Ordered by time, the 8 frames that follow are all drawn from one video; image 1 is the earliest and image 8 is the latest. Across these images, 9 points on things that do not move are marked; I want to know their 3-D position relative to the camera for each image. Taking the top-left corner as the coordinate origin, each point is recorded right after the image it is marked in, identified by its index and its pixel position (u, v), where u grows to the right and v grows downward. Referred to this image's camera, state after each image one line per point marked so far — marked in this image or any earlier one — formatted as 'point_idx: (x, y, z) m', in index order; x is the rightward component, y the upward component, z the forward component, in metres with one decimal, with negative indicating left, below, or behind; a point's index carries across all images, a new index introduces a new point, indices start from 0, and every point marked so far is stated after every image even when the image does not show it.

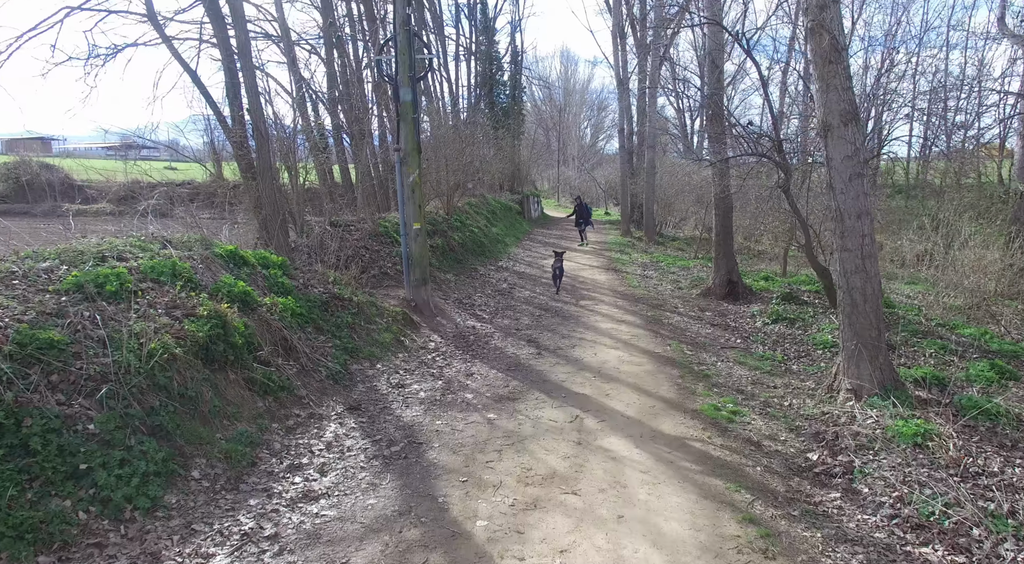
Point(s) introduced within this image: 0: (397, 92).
0: (-1.9, +3.1, +10.1) m
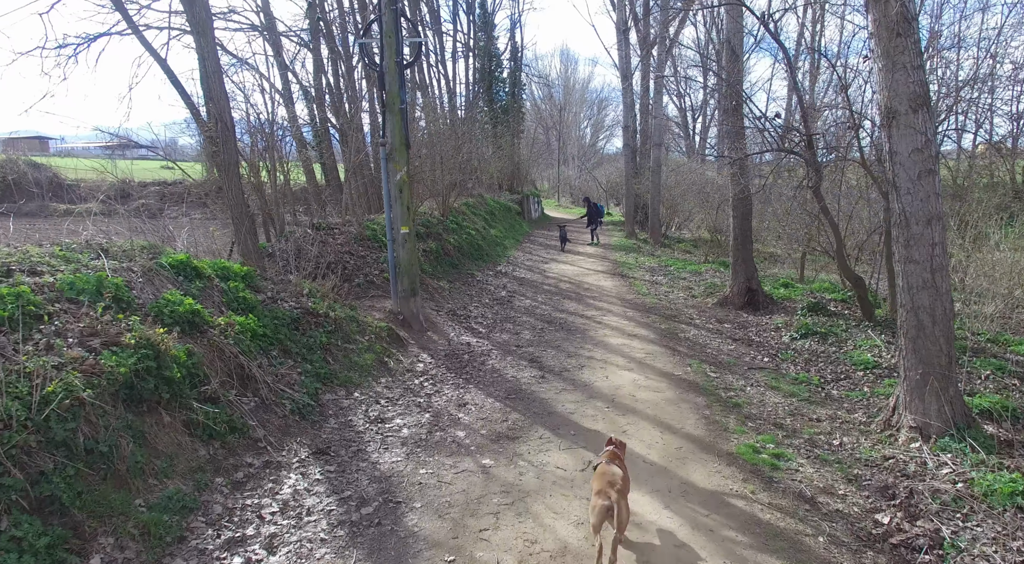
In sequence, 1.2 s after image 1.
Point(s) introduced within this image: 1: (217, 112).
0: (-1.9, +3.0, +9.0) m
1: (-4.1, +2.3, +8.4) m
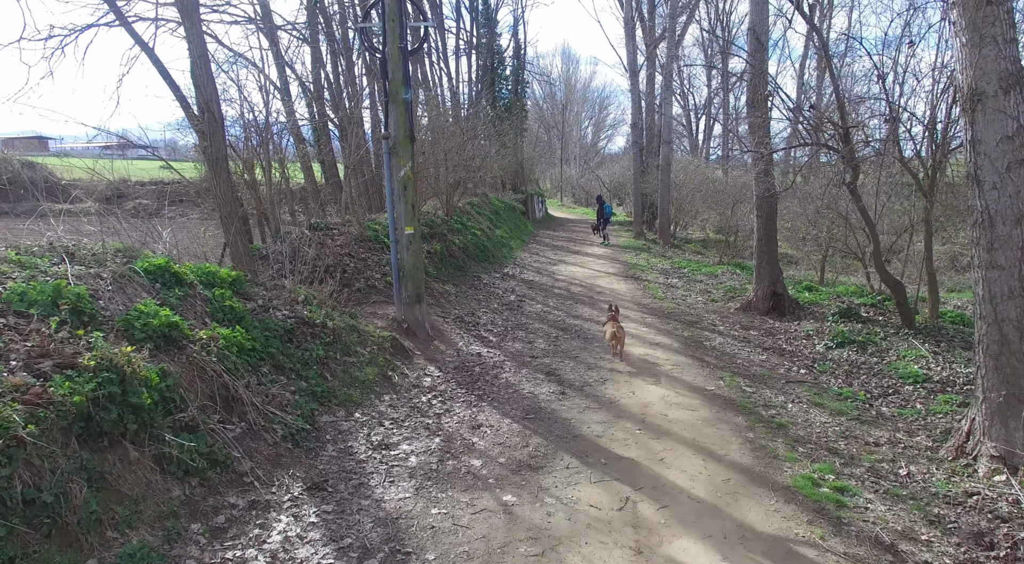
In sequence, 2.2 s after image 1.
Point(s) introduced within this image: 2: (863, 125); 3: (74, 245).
0: (-1.7, +2.9, +8.3) m
1: (-3.9, +2.3, +7.7) m
2: (+5.2, +2.3, +9.1) m
3: (-3.9, +0.3, +5.4) m
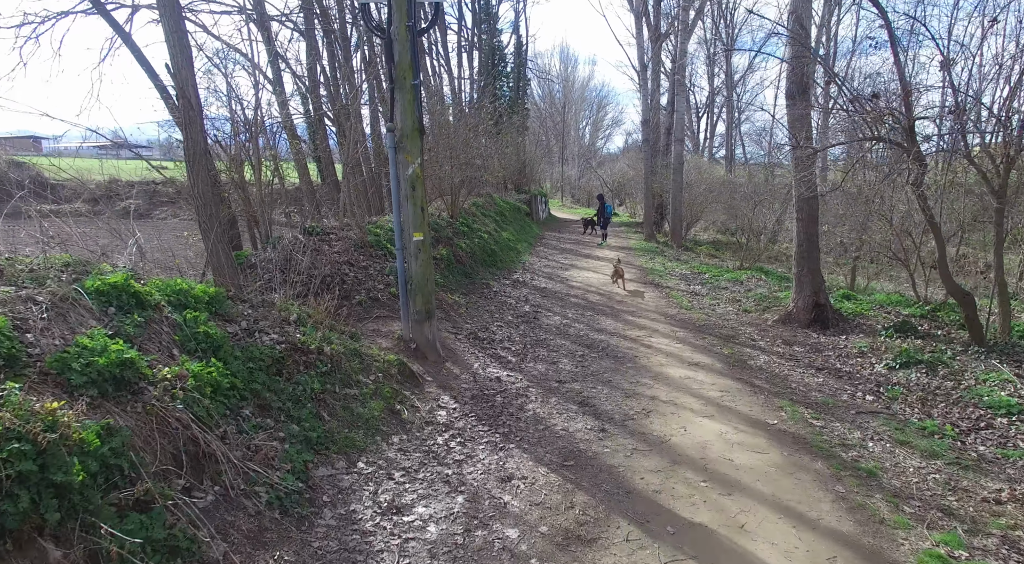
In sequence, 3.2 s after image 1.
0: (-1.4, +2.7, +7.2) m
1: (-3.6, +2.1, +6.7) m
2: (+5.5, +2.2, +8.1) m
3: (-3.6, +0.2, +4.3) m
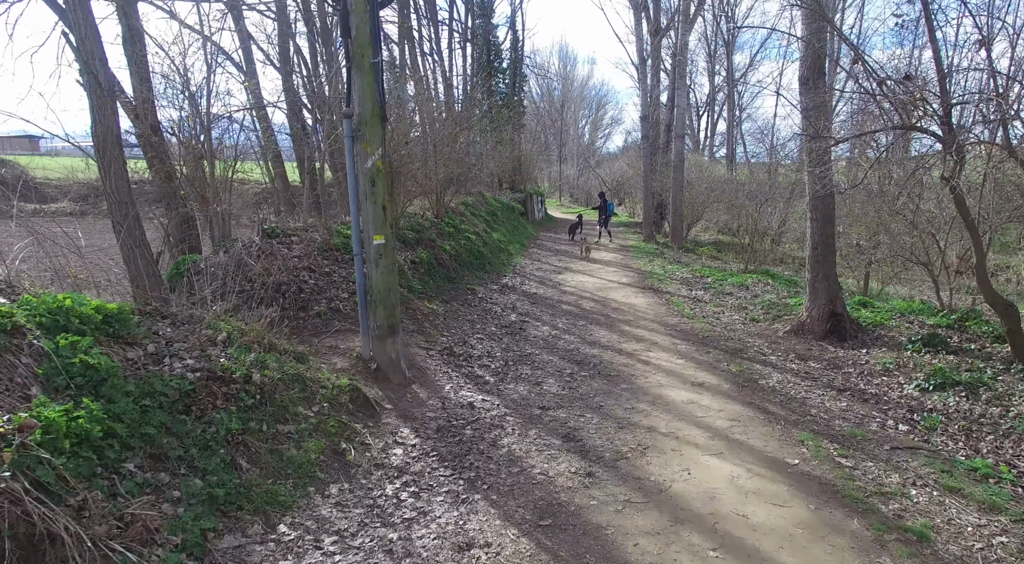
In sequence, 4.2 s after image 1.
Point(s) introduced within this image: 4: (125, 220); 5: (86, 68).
0: (-1.7, +2.6, +6.2) m
1: (-3.8, +2.0, +5.6) m
2: (+5.2, +2.0, +7.1) m
3: (-3.8, +0.1, +3.3) m
4: (-3.6, +0.6, +5.8) m
5: (-3.8, +1.9, +5.7) m
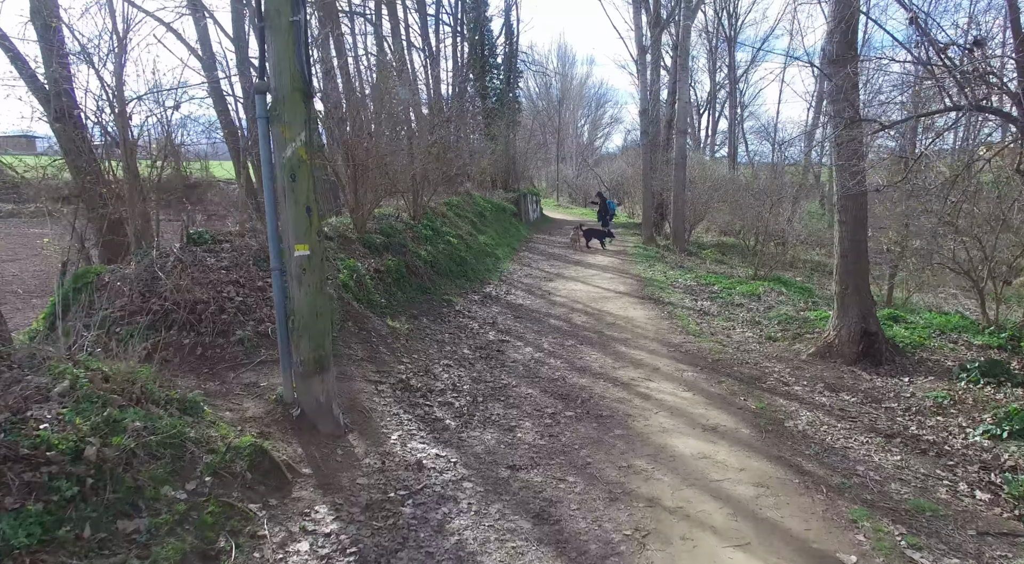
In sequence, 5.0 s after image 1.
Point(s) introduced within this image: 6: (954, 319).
0: (-2.0, +2.5, +4.8) m
1: (-4.2, +1.8, +4.2) m
2: (+4.9, +1.9, +5.7) m
3: (-4.1, -0.1, +1.9) m
4: (-3.9, +0.4, +4.4) m
5: (-4.1, +1.7, +4.3) m
6: (+6.8, -0.5, +9.5) m
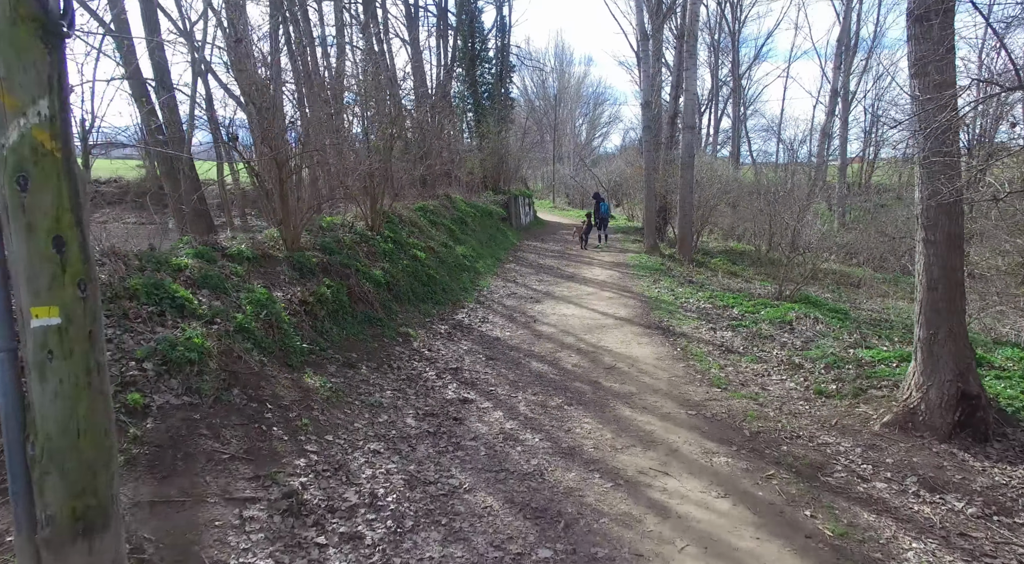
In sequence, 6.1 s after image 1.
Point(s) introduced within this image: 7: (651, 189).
0: (-2.4, +2.0, +2.6) m
1: (-4.5, +1.4, +2.0) m
2: (+4.5, +1.5, +3.4) m
3: (-4.5, -0.5, -0.3) m
4: (-4.2, 0.0, +2.1) m
5: (-4.5, +1.3, +2.0) m
6: (+6.5, -0.9, +7.3) m
7: (+4.3, +2.9, +19.2) m
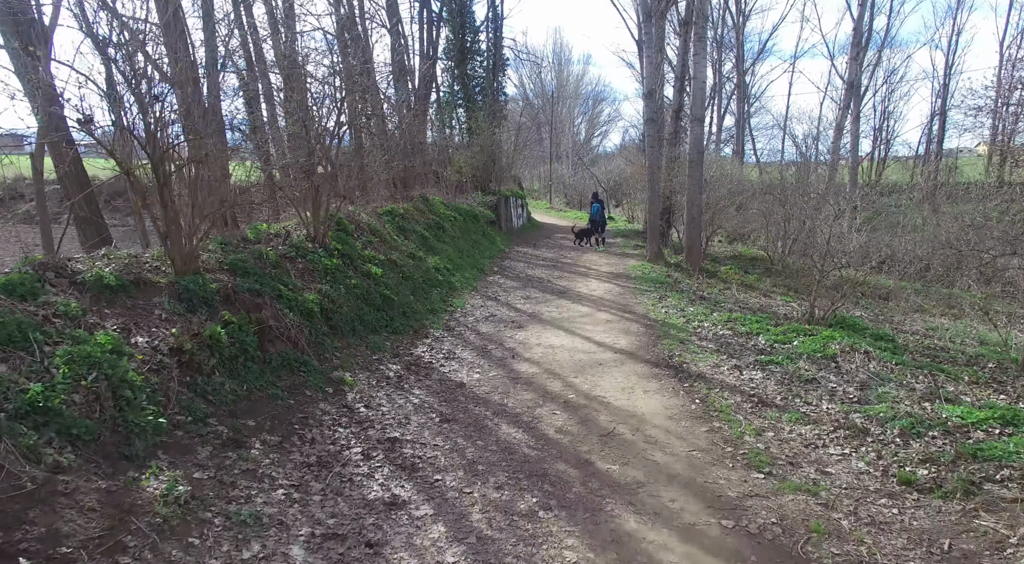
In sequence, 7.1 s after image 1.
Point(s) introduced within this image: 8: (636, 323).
0: (-2.7, +1.7, +0.5) m
1: (-4.9, +1.1, -0.1) m
2: (+4.2, +1.1, +1.3) m
3: (-4.8, -0.9, -2.4) m
4: (-4.6, -0.4, 0.0) m
5: (-4.8, +1.0, -0.1) m
6: (+6.1, -1.3, +5.2) m
7: (+4.0, +2.6, +17.1) m
8: (+2.0, -0.7, +9.8) m
